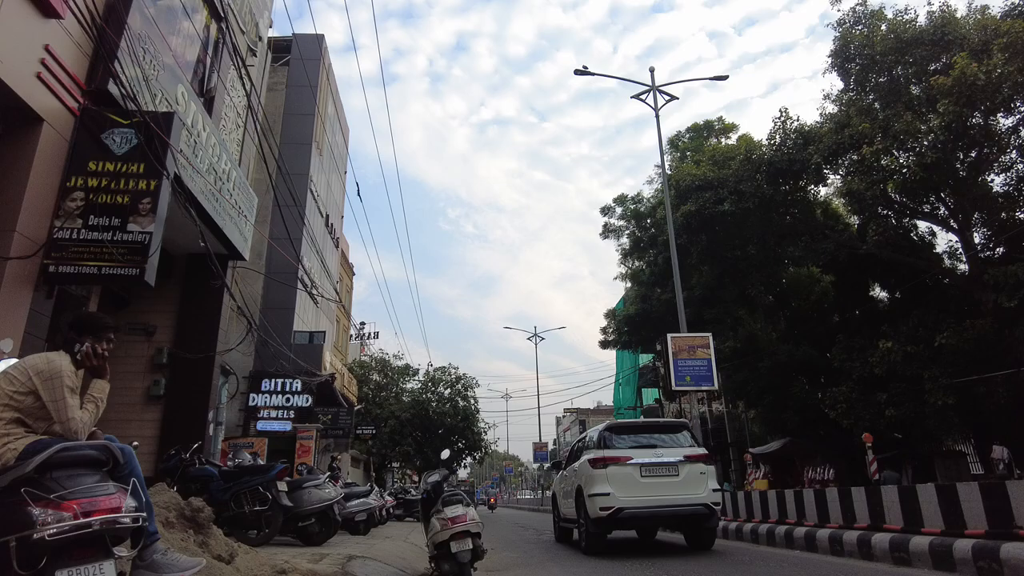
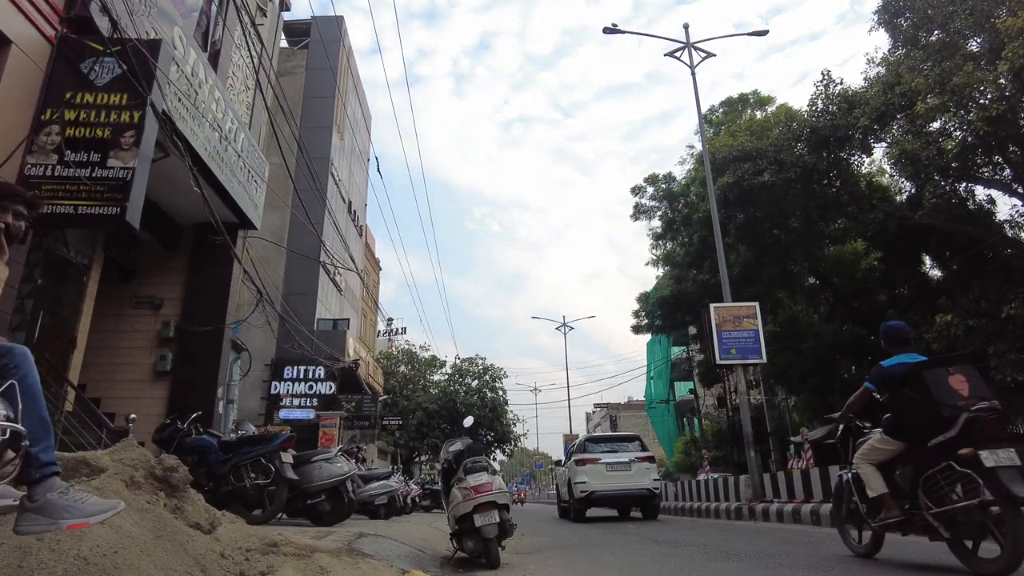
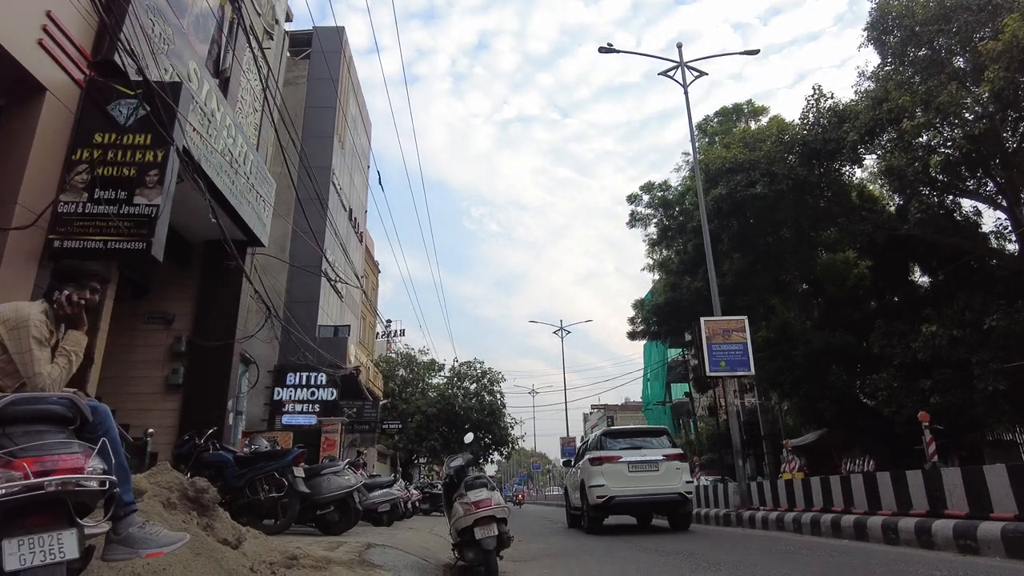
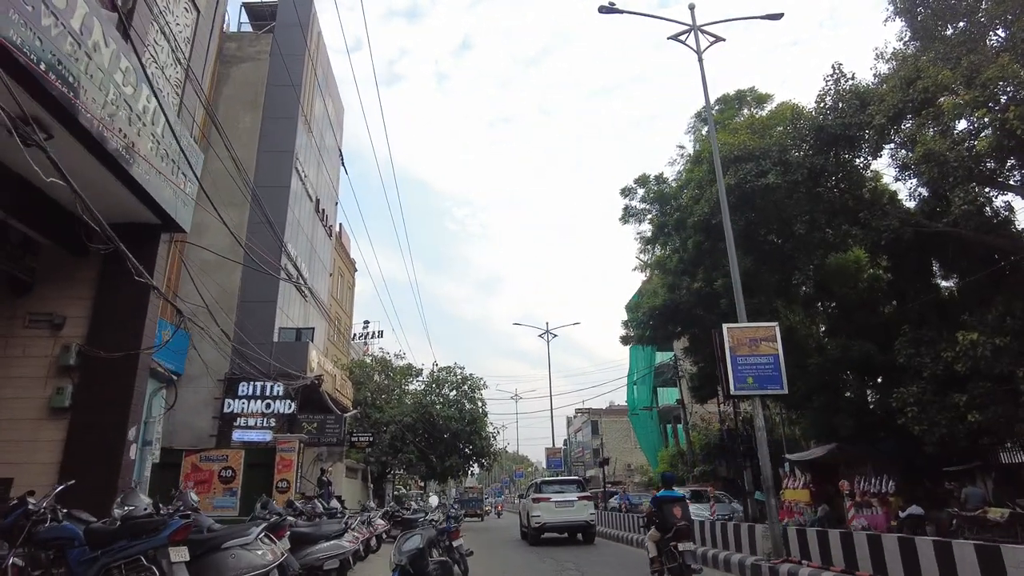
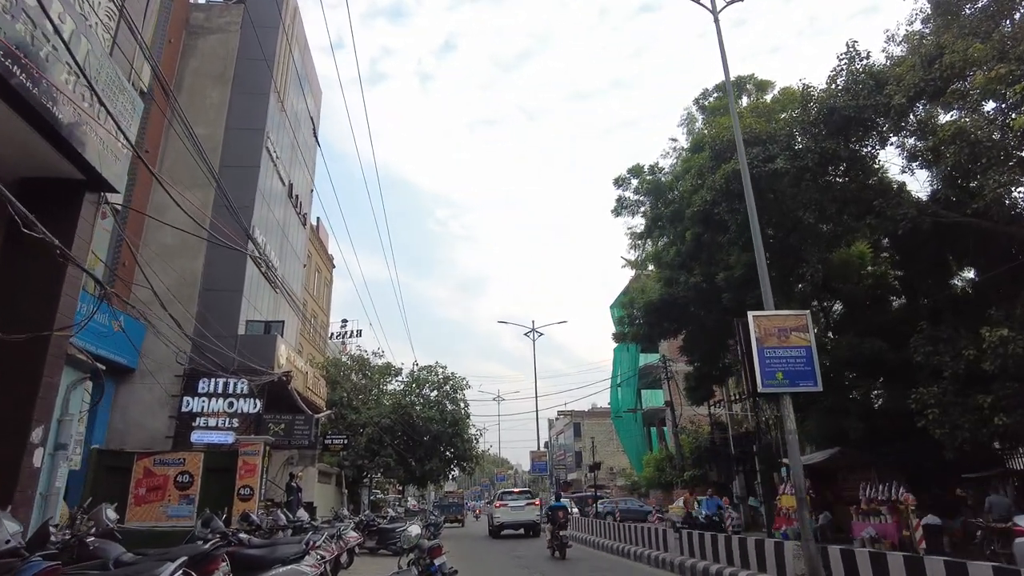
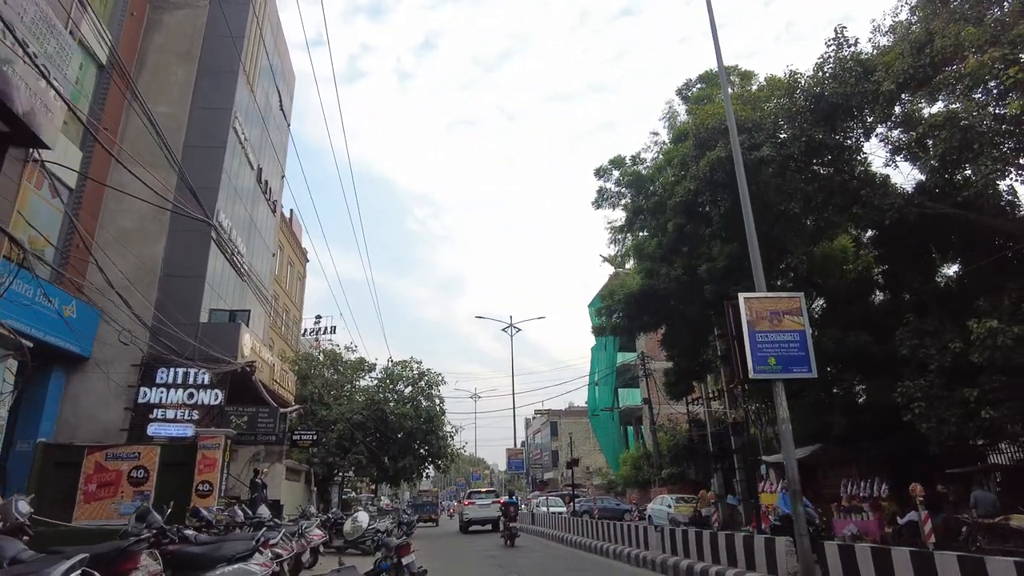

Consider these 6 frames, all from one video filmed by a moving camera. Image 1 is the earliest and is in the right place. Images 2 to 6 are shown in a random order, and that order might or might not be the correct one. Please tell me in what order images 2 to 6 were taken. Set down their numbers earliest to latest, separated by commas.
3, 2, 4, 5, 6
